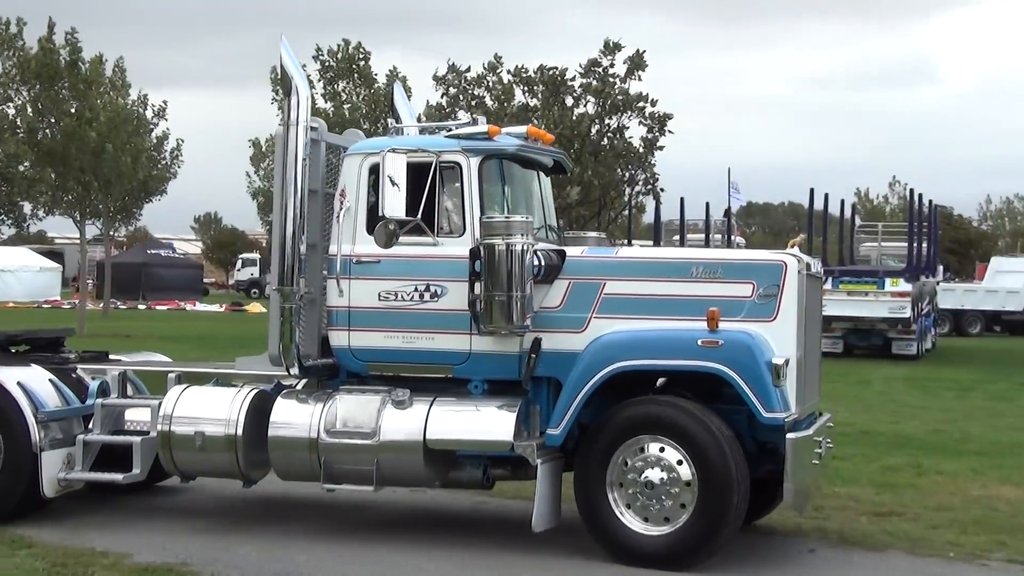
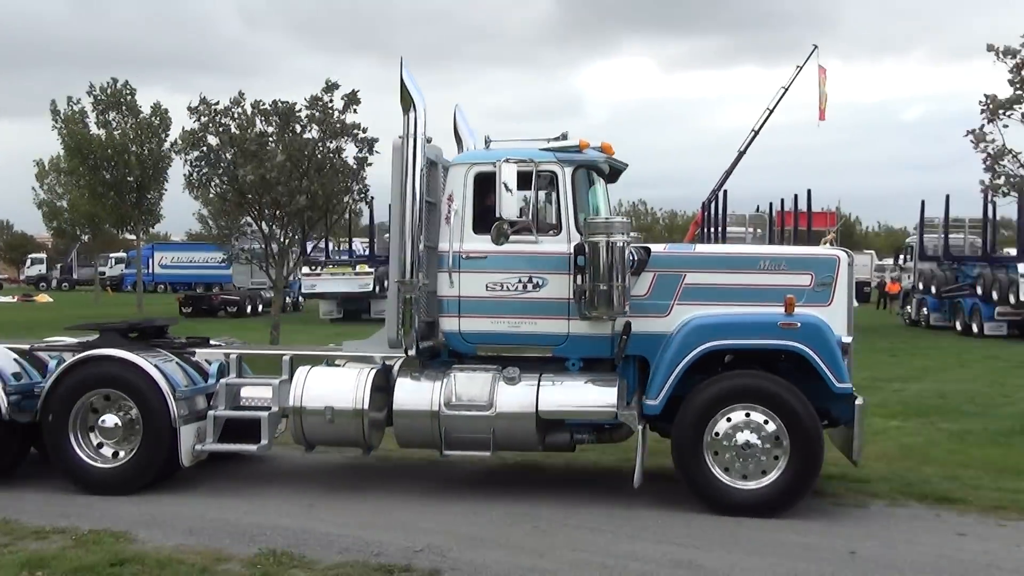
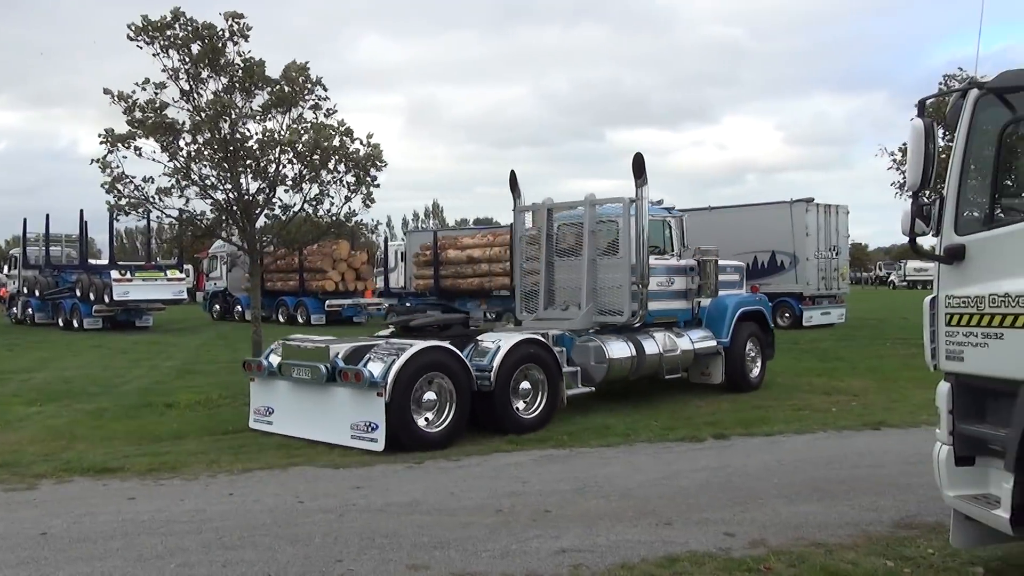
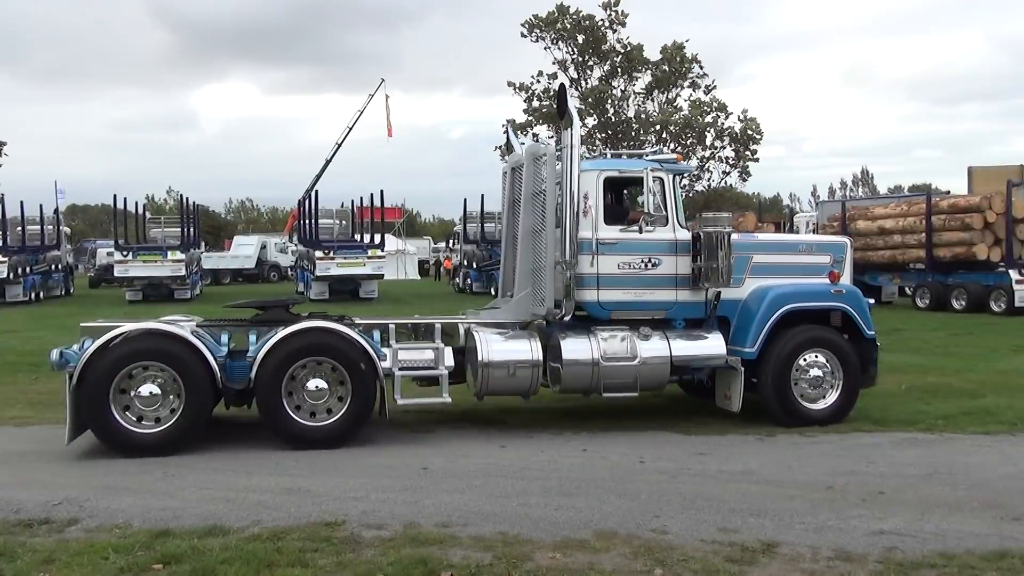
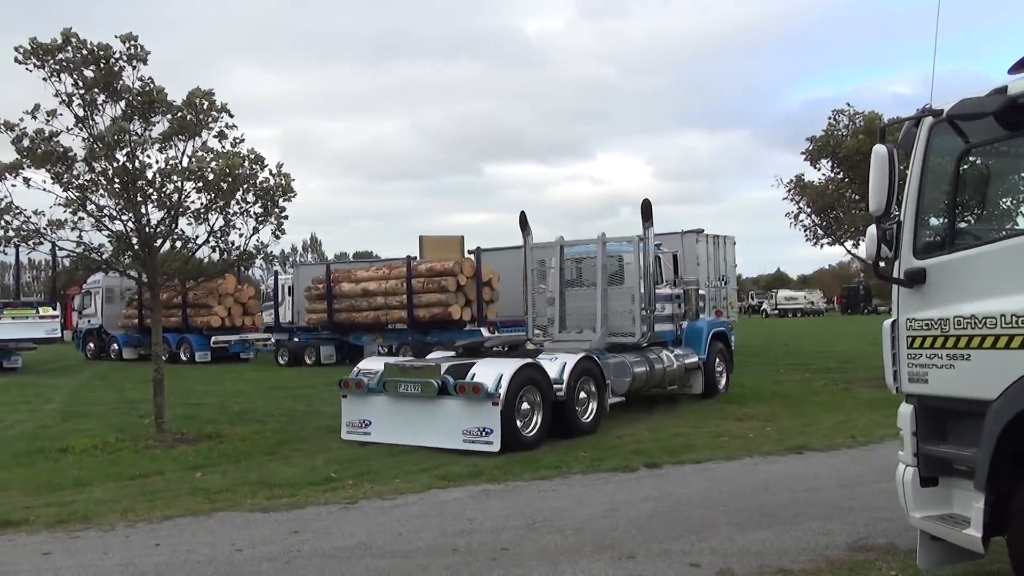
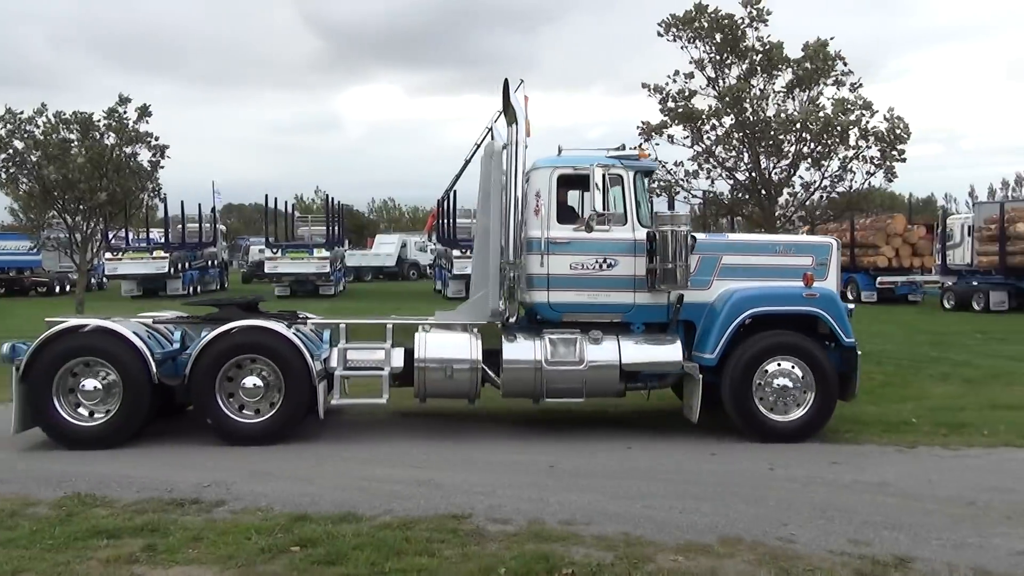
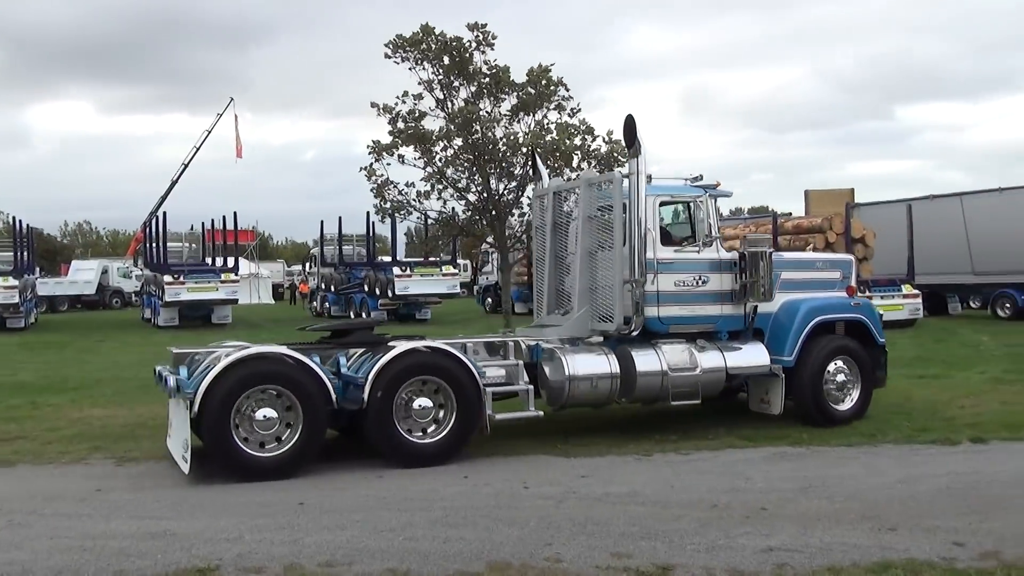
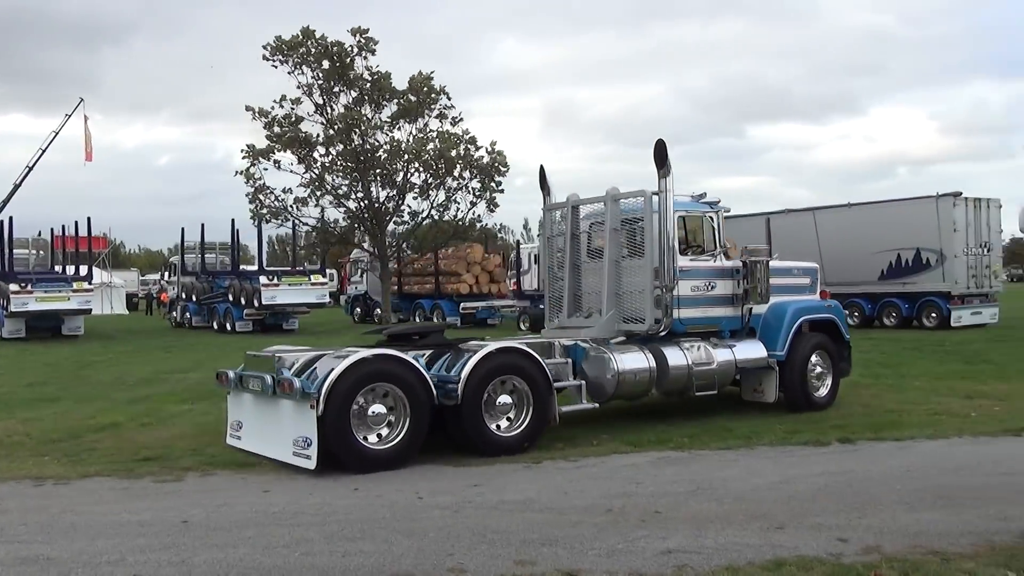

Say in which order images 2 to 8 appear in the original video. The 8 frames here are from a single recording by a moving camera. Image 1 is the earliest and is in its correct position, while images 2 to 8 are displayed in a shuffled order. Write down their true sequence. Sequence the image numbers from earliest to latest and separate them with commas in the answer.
2, 6, 4, 7, 8, 3, 5
